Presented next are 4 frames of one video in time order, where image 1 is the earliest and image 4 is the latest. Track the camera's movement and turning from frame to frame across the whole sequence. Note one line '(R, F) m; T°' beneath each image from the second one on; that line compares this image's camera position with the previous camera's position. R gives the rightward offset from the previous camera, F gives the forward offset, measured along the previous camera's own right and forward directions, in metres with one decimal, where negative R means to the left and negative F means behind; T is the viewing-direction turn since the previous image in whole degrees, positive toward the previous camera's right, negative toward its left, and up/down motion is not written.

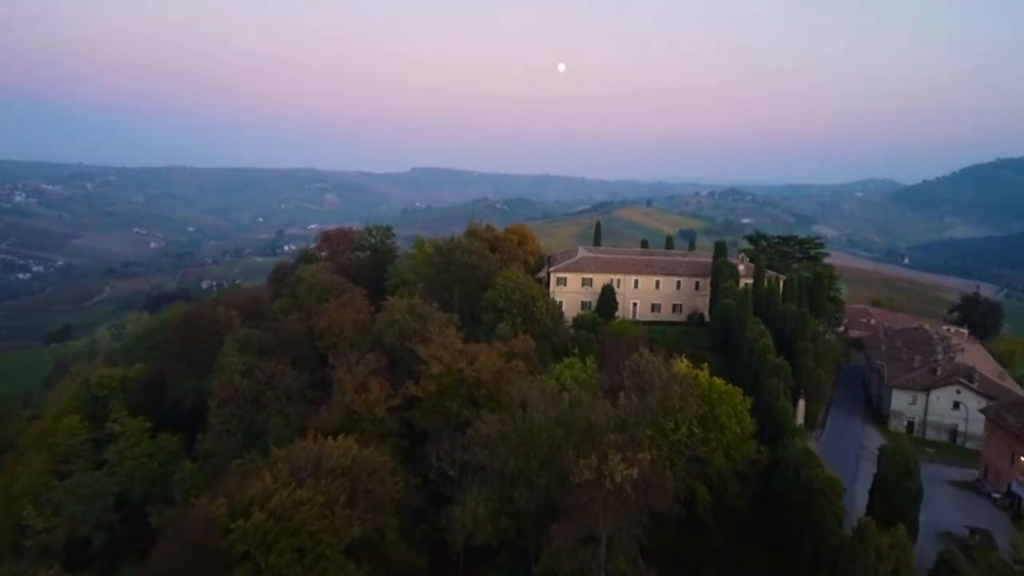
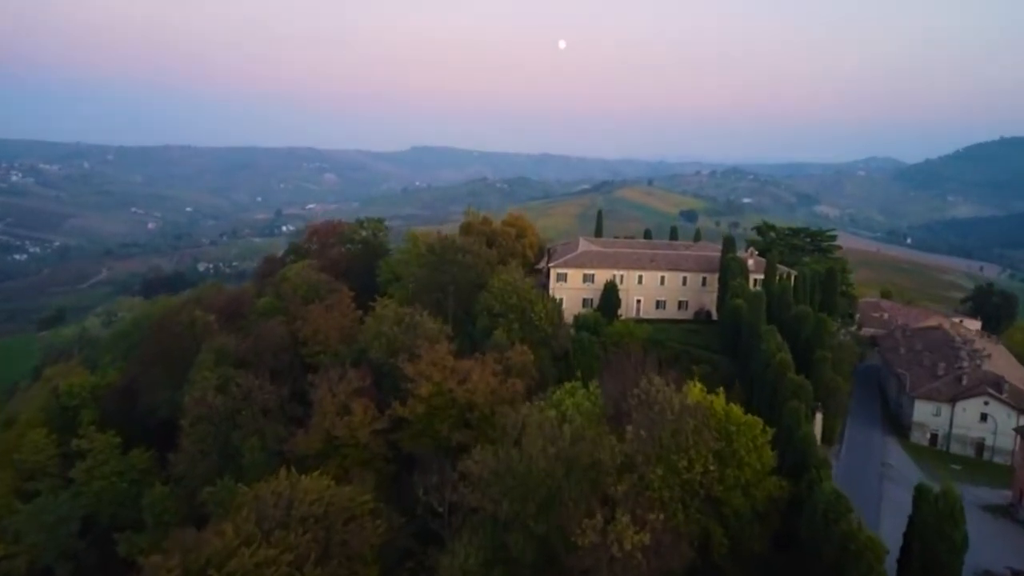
(+0.2, +3.2) m; 0°
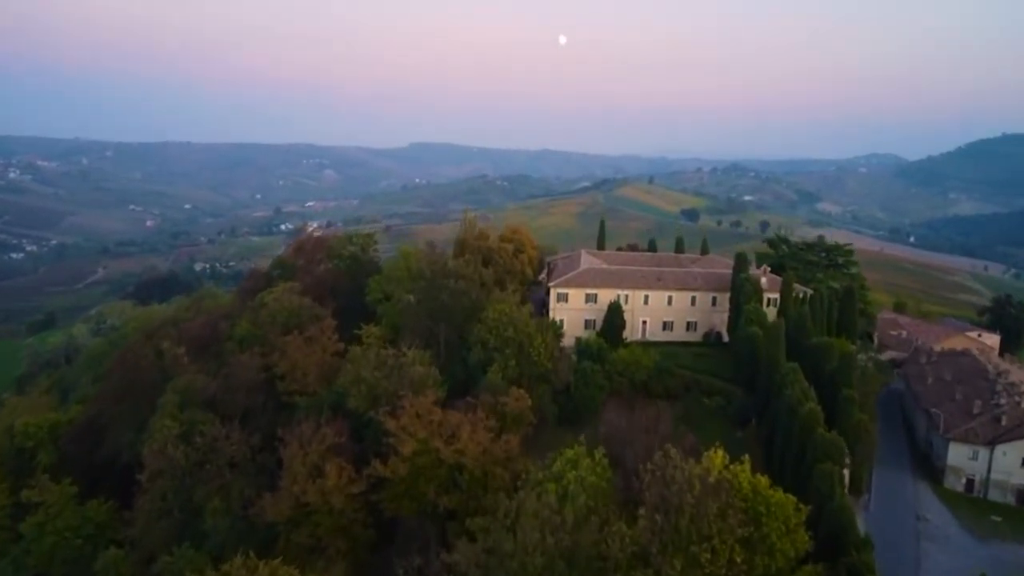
(+0.2, +4.0) m; 0°
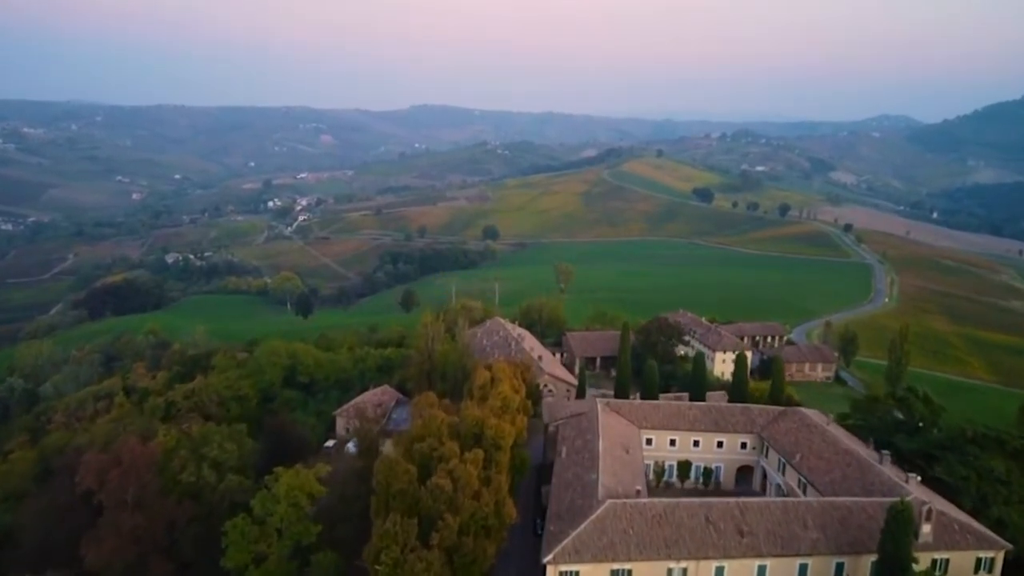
(+1.4, +27.4) m; 0°
